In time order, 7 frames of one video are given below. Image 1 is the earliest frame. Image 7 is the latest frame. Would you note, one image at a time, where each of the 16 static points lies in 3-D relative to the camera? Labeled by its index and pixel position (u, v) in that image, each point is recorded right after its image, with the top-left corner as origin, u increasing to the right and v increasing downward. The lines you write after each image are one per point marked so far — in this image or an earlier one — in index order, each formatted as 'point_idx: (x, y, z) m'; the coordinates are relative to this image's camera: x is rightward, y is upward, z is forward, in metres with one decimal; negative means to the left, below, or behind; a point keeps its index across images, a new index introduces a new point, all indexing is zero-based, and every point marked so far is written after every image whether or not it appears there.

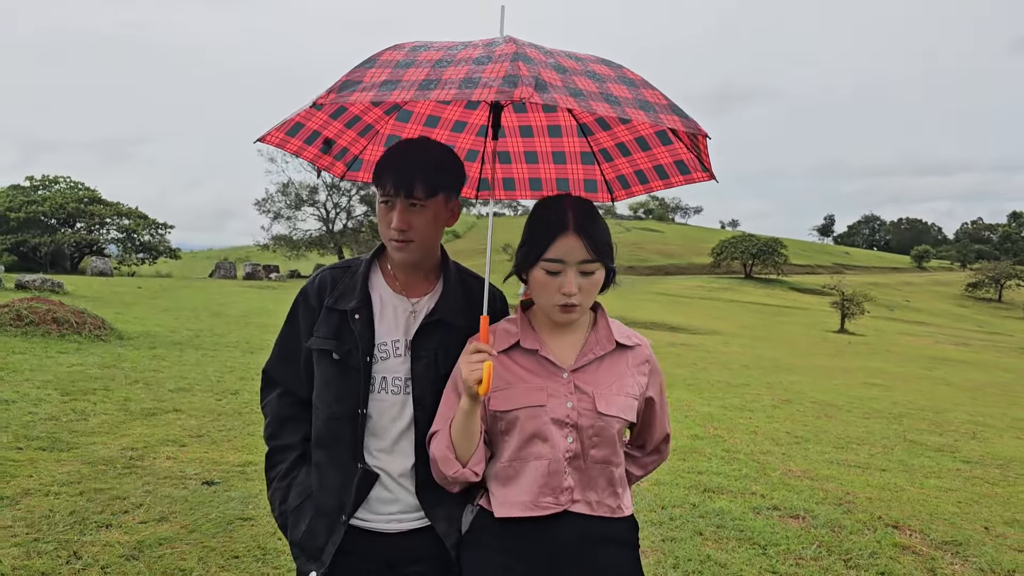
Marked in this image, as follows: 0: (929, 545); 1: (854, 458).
0: (+2.6, -1.6, +5.2) m
1: (+3.4, -1.7, +8.4) m
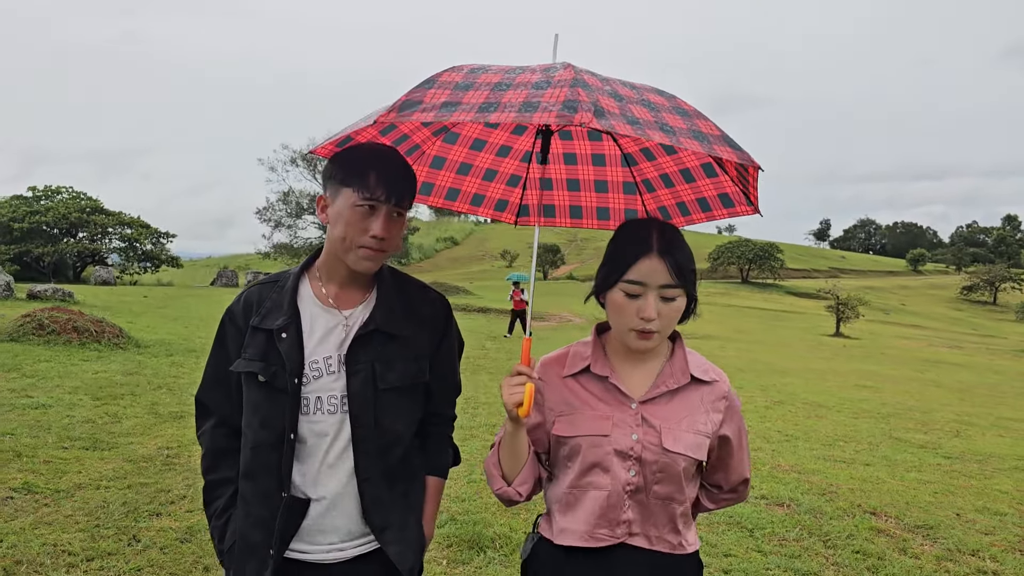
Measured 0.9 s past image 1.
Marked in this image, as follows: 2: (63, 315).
0: (+2.6, -1.6, +5.7) m
1: (+3.4, -1.7, +8.9) m
2: (-6.7, -0.4, +12.9) m
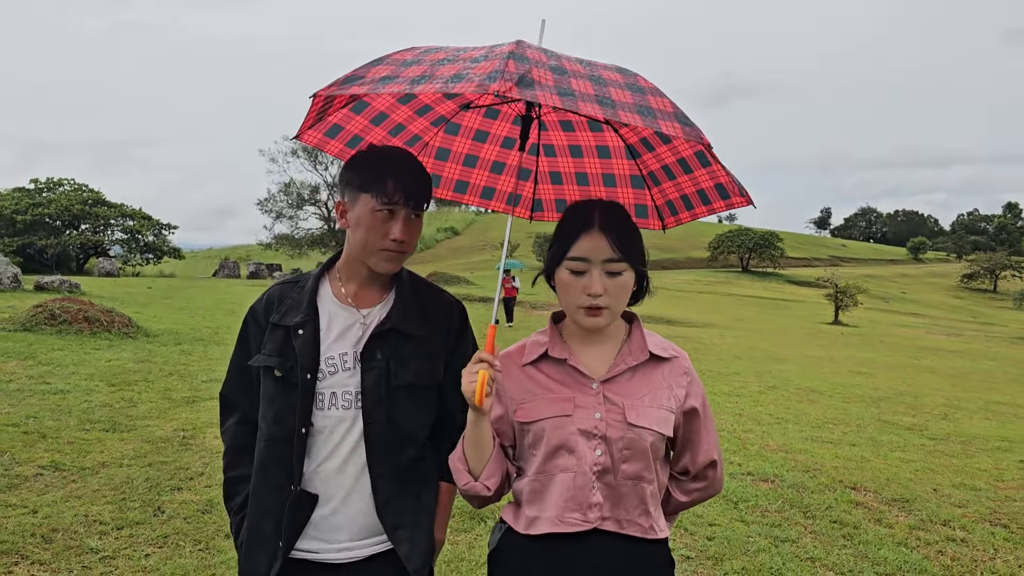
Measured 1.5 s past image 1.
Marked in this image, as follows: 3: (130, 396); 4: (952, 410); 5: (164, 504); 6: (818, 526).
0: (+2.6, -1.5, +6.1) m
1: (+3.4, -1.6, +9.3) m
2: (-6.7, -0.3, +13.2) m
3: (-3.7, -1.1, +8.3) m
4: (+6.6, -1.8, +12.8) m
5: (-2.0, -1.3, +5.0) m
6: (+1.9, -1.5, +5.2) m
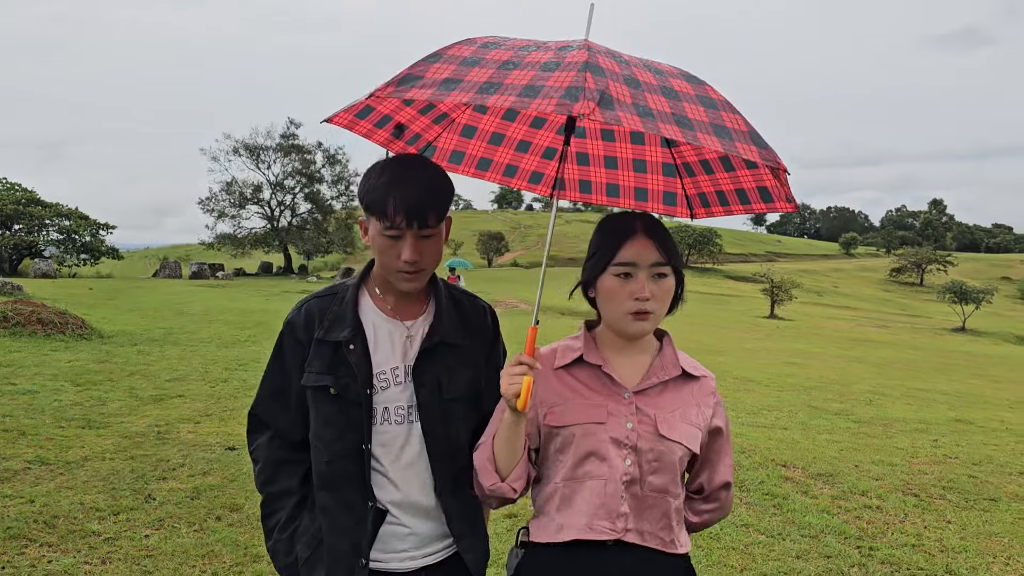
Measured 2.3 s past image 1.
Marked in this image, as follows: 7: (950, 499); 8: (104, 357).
0: (+2.3, -1.5, +6.7) m
1: (+2.9, -1.5, +10.0) m
2: (-7.5, -0.3, +13.2) m
3: (-4.1, -1.1, +8.6) m
4: (+5.9, -1.7, +13.7) m
5: (-2.3, -1.3, +5.4) m
6: (+1.6, -1.4, +5.9) m
7: (+3.3, -1.6, +6.4) m
8: (-5.4, -0.9, +11.4) m
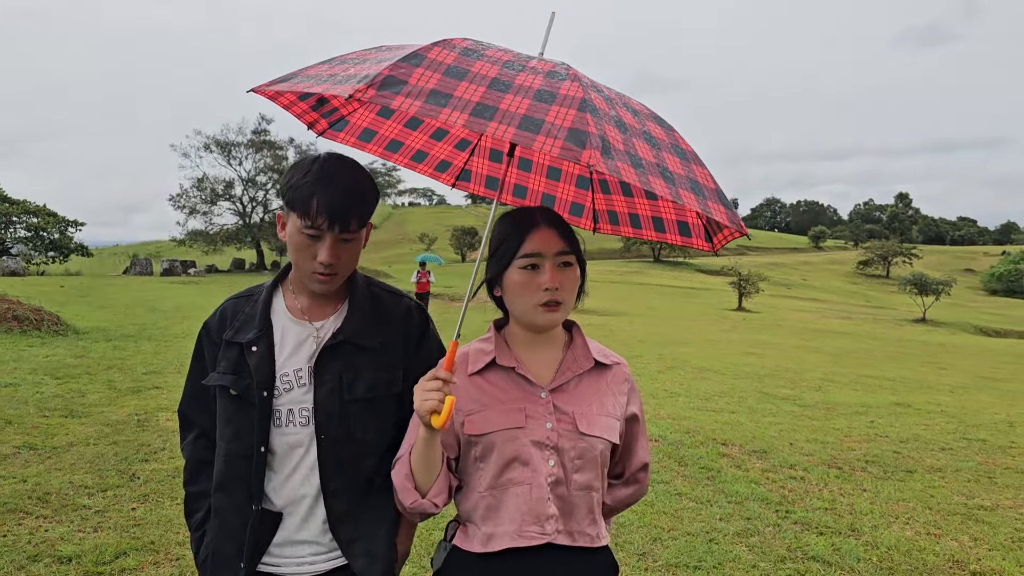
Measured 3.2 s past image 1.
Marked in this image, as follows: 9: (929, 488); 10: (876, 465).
0: (+2.0, -1.4, +7.3) m
1: (+2.5, -1.4, +10.6) m
2: (-8.0, -0.3, +13.5) m
3: (-4.5, -1.0, +8.9) m
4: (+5.3, -1.6, +14.4) m
5: (-2.6, -1.3, +5.8) m
6: (+1.3, -1.4, +6.4) m
7: (+2.9, -1.5, +7.0) m
8: (-5.9, -0.9, +11.8) m
9: (+3.2, -1.5, +6.5) m
10: (+3.1, -1.5, +7.3) m
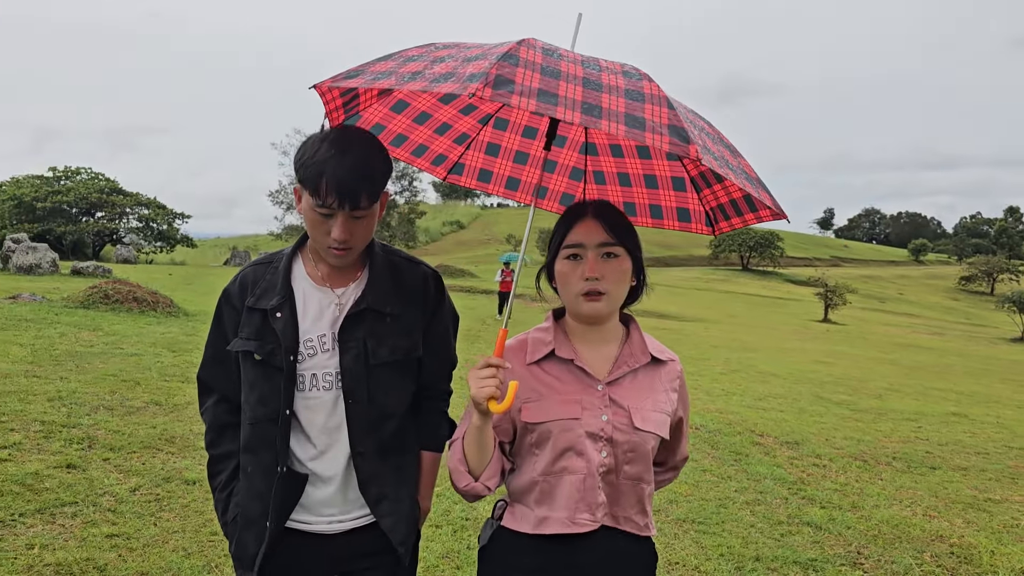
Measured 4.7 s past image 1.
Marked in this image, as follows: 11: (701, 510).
0: (+2.5, -1.4, +8.0) m
1: (+3.3, -1.5, +11.2) m
2: (-6.8, 0.0, +15.1) m
3: (-3.8, -0.9, +10.2) m
4: (+6.5, -1.8, +14.7) m
5: (-2.2, -1.1, +6.9) m
6: (+1.7, -1.4, +7.1) m
7: (+3.4, -1.6, +7.5) m
8: (-4.9, -0.7, +13.2) m
9: (+3.6, -1.6, +7.0) m
10: (+3.6, -1.6, +7.8) m
11: (+1.2, -1.4, +5.3) m
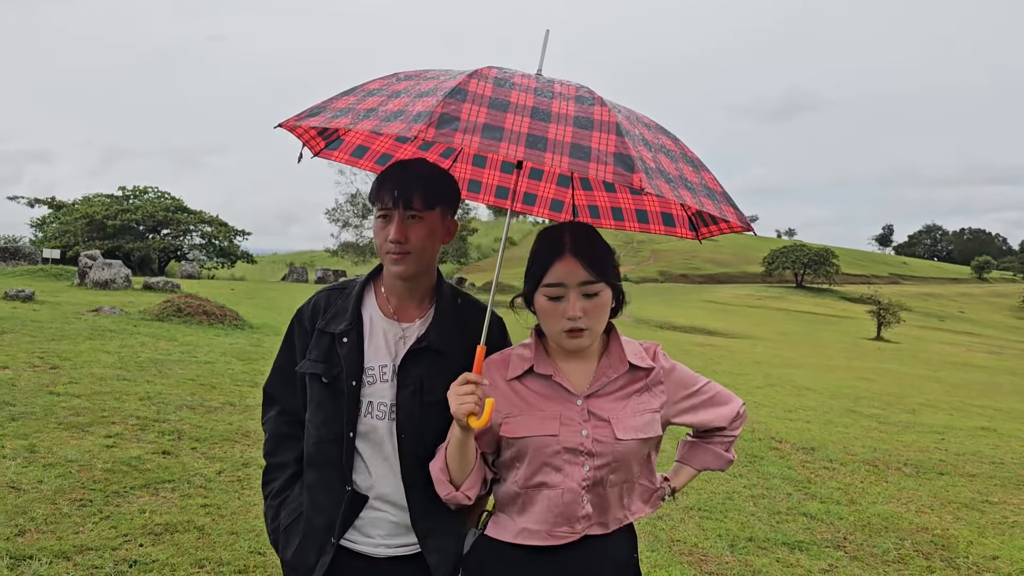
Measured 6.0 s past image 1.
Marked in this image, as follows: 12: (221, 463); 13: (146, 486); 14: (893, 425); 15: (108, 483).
0: (+2.8, -1.6, +8.6) m
1: (+3.8, -1.7, +11.7) m
2: (-6.0, -0.3, +16.3) m
3: (-3.3, -1.0, +11.2) m
4: (+7.2, -2.1, +15.0) m
5: (-1.9, -1.3, +7.8) m
6: (+2.0, -1.5, +7.8) m
7: (+3.7, -1.7, +8.1) m
8: (-4.3, -0.9, +14.2) m
9: (+3.9, -1.7, +7.6) m
10: (+3.9, -1.7, +8.4) m
11: (+1.4, -1.5, +6.0) m
12: (-2.1, -1.2, +6.1) m
13: (-2.3, -1.2, +5.3) m
14: (+5.4, -1.9, +12.1) m
15: (-2.5, -1.2, +5.3) m
